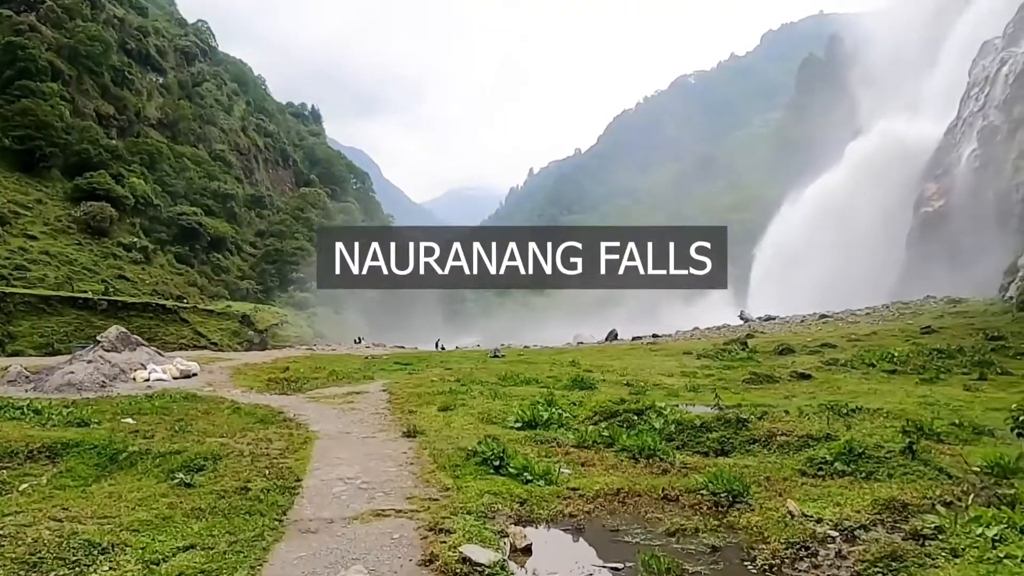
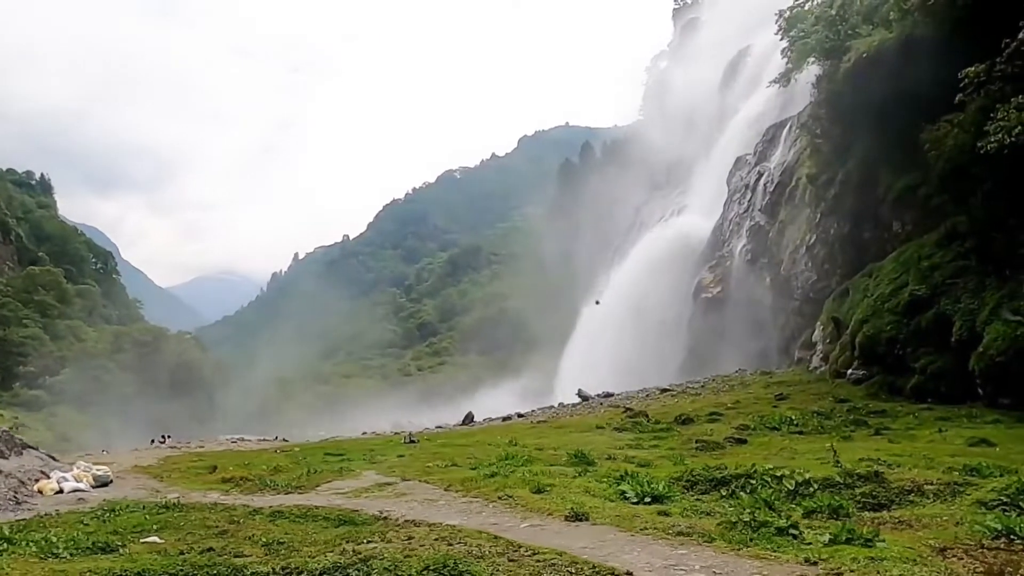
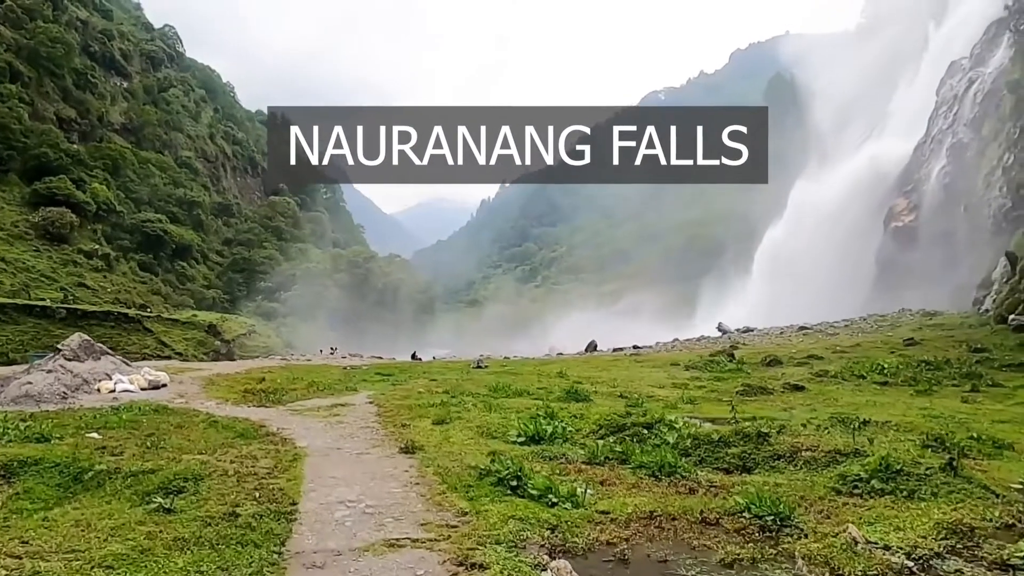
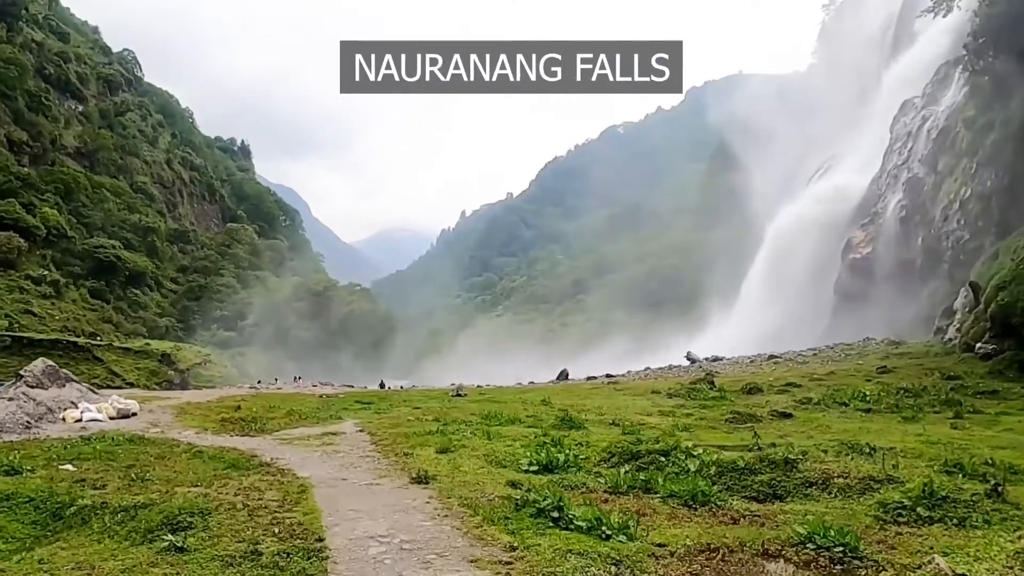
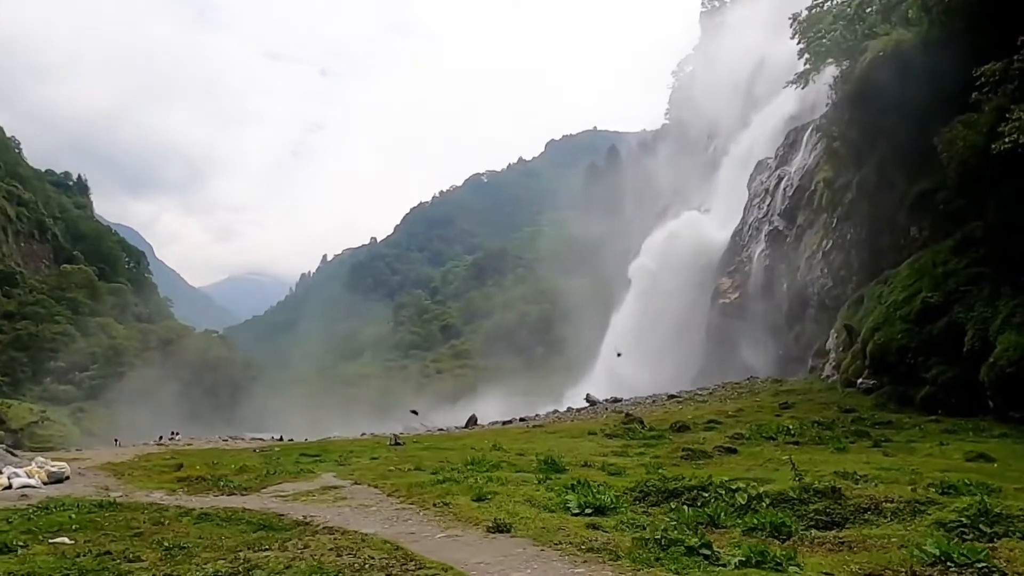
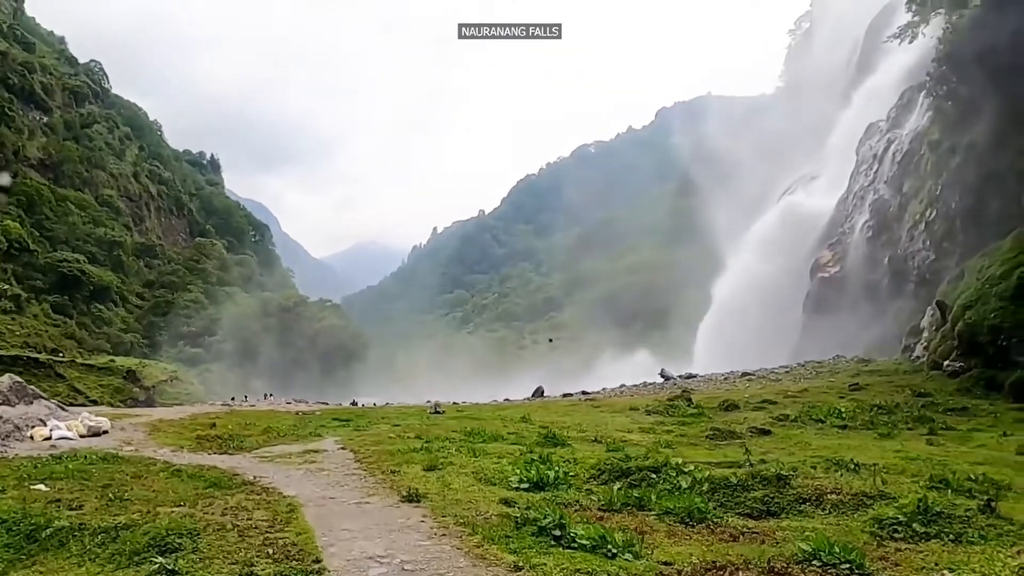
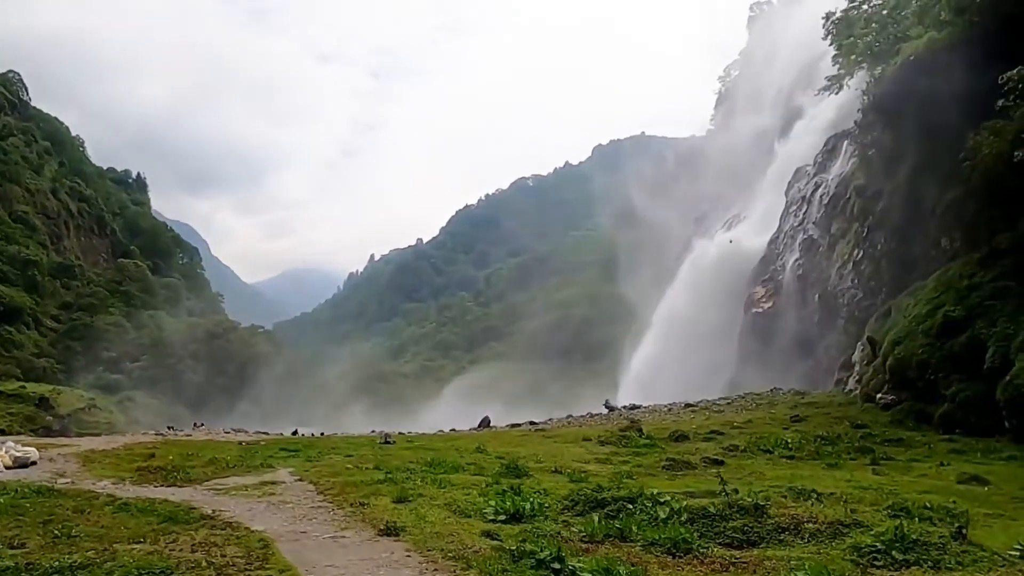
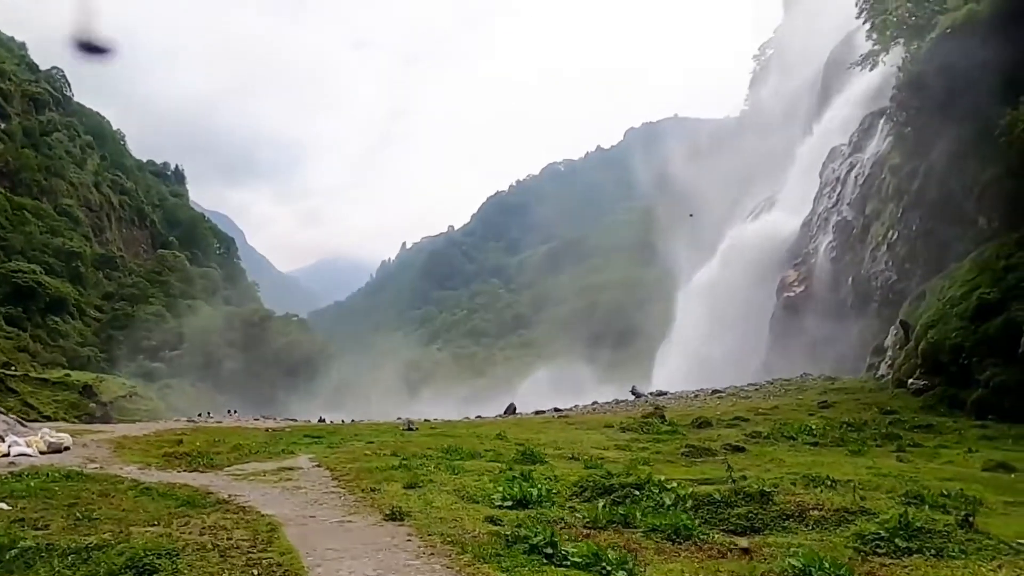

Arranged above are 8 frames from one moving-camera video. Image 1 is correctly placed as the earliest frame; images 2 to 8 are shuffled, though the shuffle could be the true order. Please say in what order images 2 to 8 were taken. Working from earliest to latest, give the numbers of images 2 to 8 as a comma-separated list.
3, 4, 6, 8, 7, 5, 2
